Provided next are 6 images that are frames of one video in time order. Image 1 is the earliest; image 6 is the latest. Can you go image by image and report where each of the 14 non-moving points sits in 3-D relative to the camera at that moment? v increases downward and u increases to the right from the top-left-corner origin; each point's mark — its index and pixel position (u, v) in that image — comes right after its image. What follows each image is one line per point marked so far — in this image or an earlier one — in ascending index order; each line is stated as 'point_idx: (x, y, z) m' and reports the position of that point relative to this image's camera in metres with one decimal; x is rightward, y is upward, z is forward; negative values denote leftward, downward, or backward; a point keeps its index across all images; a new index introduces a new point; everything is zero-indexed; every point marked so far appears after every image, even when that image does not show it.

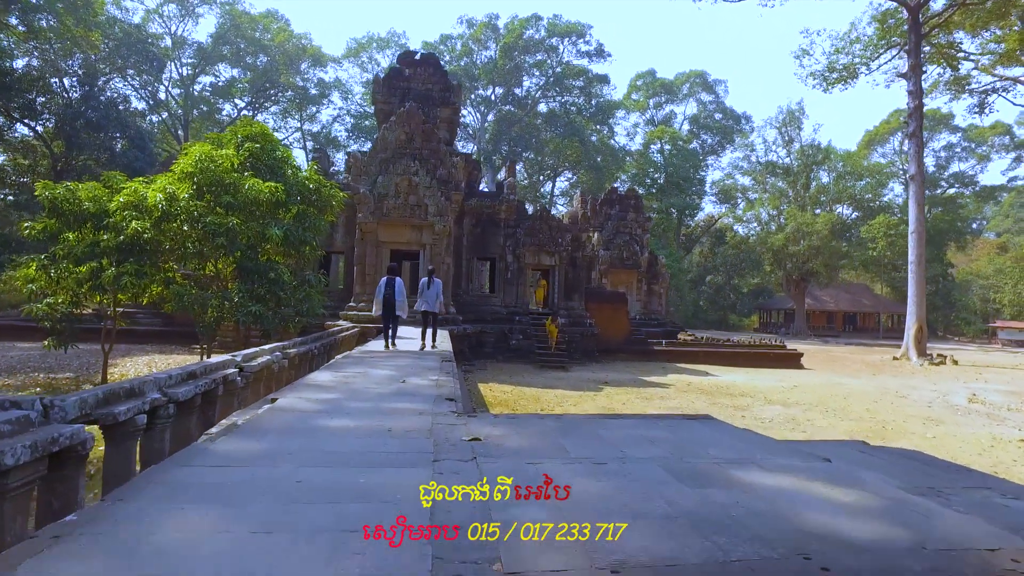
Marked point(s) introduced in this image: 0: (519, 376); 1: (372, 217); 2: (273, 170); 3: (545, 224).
0: (+0.1, -1.8, +13.8) m
1: (-3.2, +1.6, +15.0) m
2: (-3.8, +1.9, +10.6) m
3: (+0.9, +1.7, +17.9) m
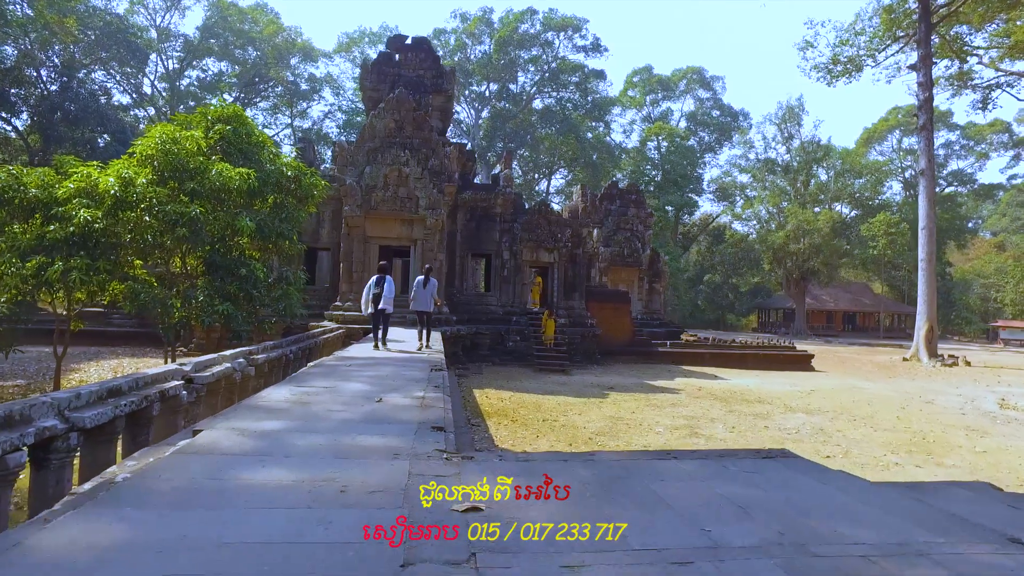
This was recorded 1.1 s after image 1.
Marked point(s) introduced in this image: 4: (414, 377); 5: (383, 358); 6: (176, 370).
0: (+0.1, -1.8, +12.8) m
1: (-3.2, +1.6, +14.0) m
2: (-3.8, +1.9, +9.6) m
3: (+0.8, +1.8, +16.9) m
4: (-0.8, -0.7, +5.1) m
5: (-1.2, -0.7, +6.2) m
6: (-2.4, -0.6, +4.7) m
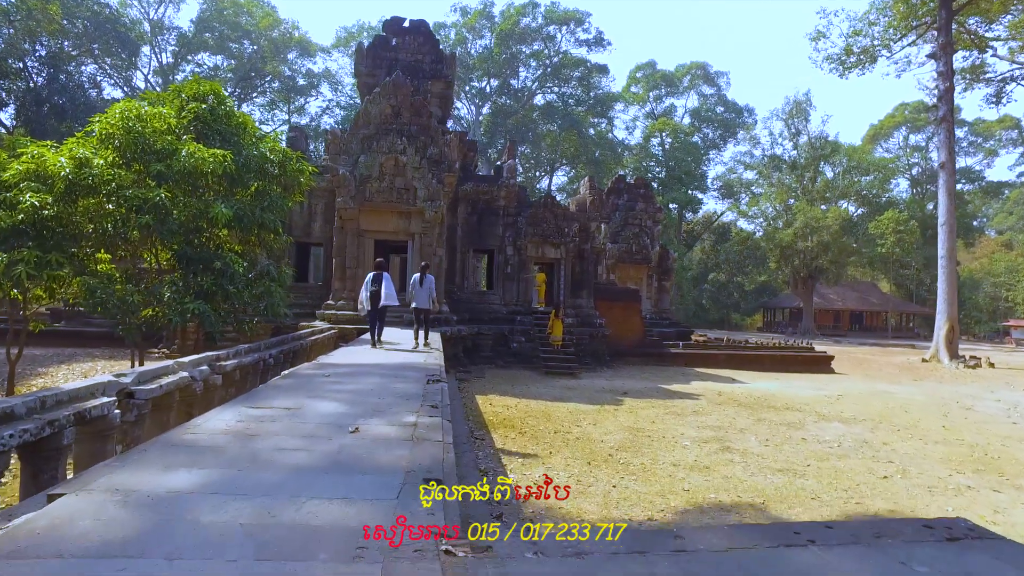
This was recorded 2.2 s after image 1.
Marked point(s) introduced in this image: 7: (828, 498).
0: (+0.2, -1.7, +11.9) m
1: (-3.1, +1.7, +13.0) m
2: (-3.7, +2.0, +8.7) m
3: (+0.9, +1.8, +16.0) m
4: (-0.7, -0.7, +4.1) m
5: (-1.1, -0.6, +5.3) m
6: (-2.3, -0.5, +3.8) m
7: (+2.5, -1.7, +5.4) m
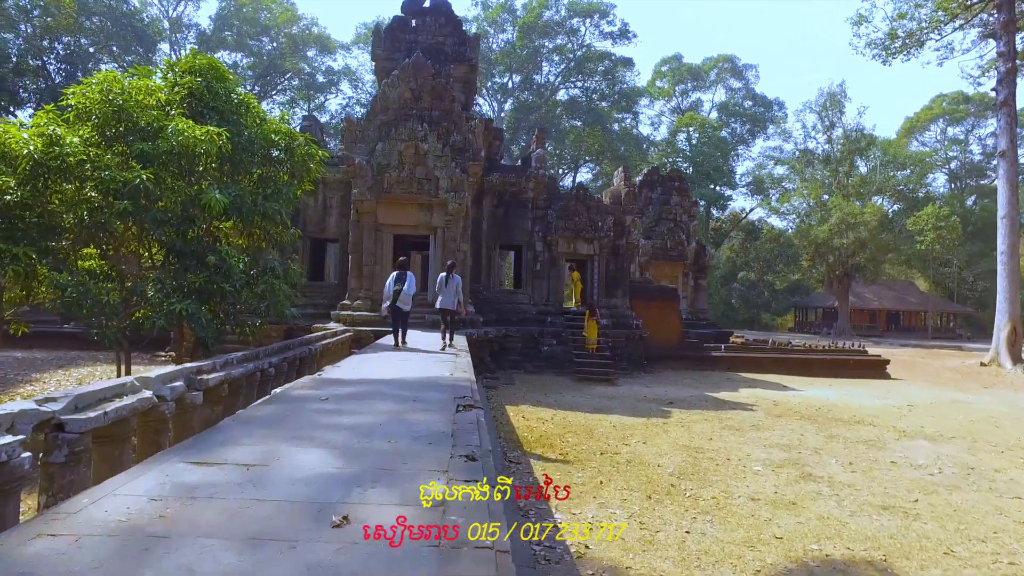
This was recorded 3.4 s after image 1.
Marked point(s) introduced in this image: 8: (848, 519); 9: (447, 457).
0: (+0.7, -1.7, +10.8) m
1: (-2.6, +1.7, +12.0) m
2: (-3.3, +2.0, +7.7) m
3: (+1.6, +1.9, +14.8) m
4: (-0.4, -0.6, +3.0) m
5: (-0.8, -0.6, +4.2) m
6: (-2.0, -0.5, +2.7) m
7: (+2.9, -1.7, +4.2) m
8: (+2.4, -1.7, +4.8) m
9: (-0.2, -0.6, +2.5) m
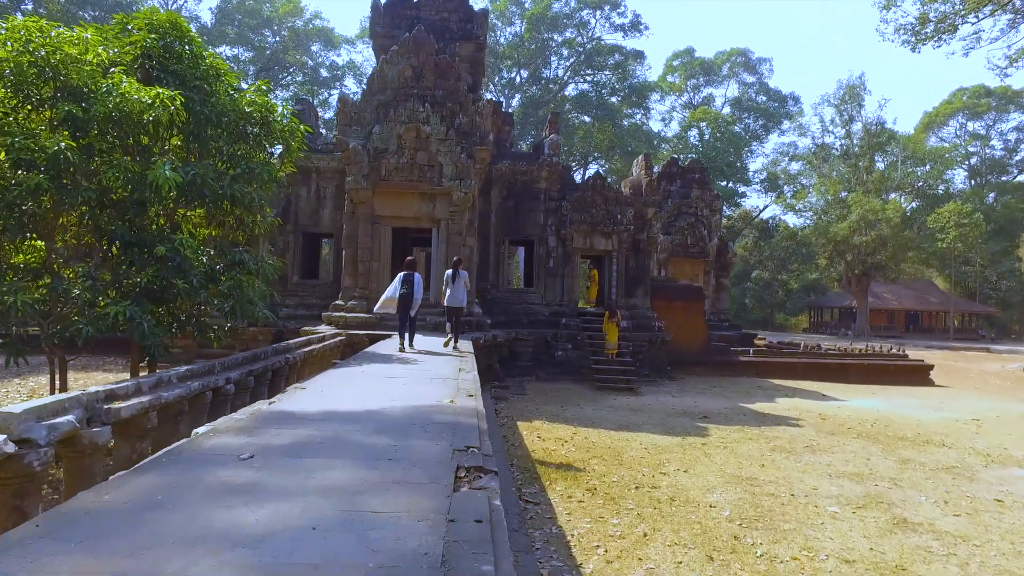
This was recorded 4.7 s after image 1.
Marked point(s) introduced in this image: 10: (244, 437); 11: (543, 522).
0: (+0.9, -1.7, +9.6) m
1: (-2.4, +1.7, +10.8) m
2: (-3.2, +2.0, +6.5) m
3: (+1.8, +1.9, +13.6) m
4: (-0.3, -0.6, +1.8) m
5: (-0.7, -0.6, +3.0) m
6: (-1.9, -0.5, +1.5) m
7: (+3.0, -1.6, +2.9) m
8: (+2.6, -1.7, +3.6) m
9: (-0.2, -0.6, +1.3) m
10: (-1.0, -0.6, +2.6) m
11: (+0.2, -1.6, +4.6) m
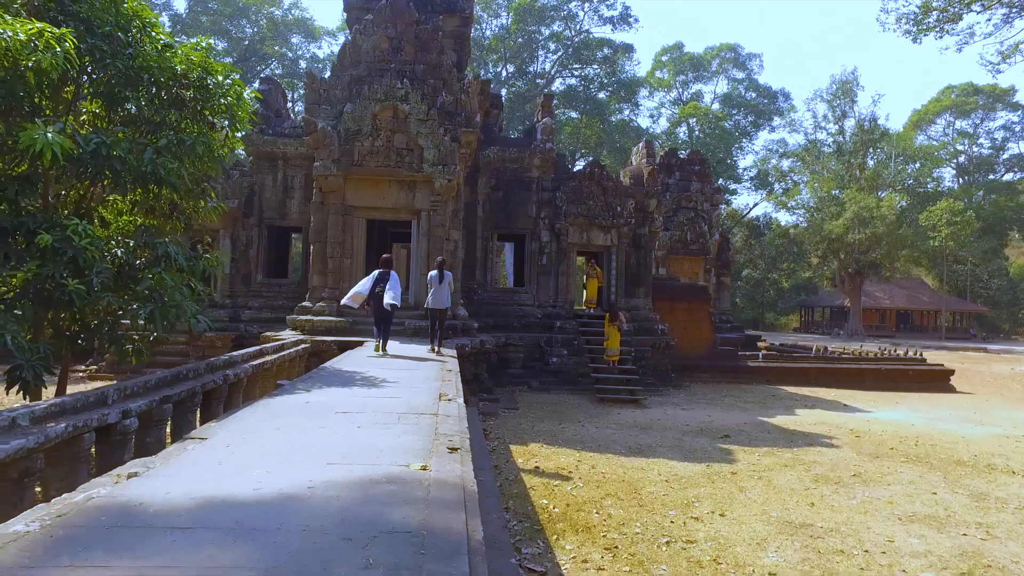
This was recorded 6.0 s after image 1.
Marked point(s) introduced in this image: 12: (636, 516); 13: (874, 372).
0: (+0.8, -1.7, +8.3) m
1: (-2.5, +1.7, +9.5) m
2: (-3.2, +2.0, +5.2) m
3: (+1.6, +1.9, +12.4) m
4: (-0.2, -0.6, +0.6) m
5: (-0.7, -0.6, +1.7) m
6: (-1.9, -0.5, +0.2) m
7: (+3.0, -1.6, +1.7) m
8: (+2.6, -1.7, +2.4) m
9: (-0.1, -0.6, +0.1) m
10: (-1.0, -0.6, +1.3) m
11: (+0.2, -1.6, +3.3) m
12: (+0.9, -1.7, +4.9) m
13: (+7.3, -1.7, +13.4) m
